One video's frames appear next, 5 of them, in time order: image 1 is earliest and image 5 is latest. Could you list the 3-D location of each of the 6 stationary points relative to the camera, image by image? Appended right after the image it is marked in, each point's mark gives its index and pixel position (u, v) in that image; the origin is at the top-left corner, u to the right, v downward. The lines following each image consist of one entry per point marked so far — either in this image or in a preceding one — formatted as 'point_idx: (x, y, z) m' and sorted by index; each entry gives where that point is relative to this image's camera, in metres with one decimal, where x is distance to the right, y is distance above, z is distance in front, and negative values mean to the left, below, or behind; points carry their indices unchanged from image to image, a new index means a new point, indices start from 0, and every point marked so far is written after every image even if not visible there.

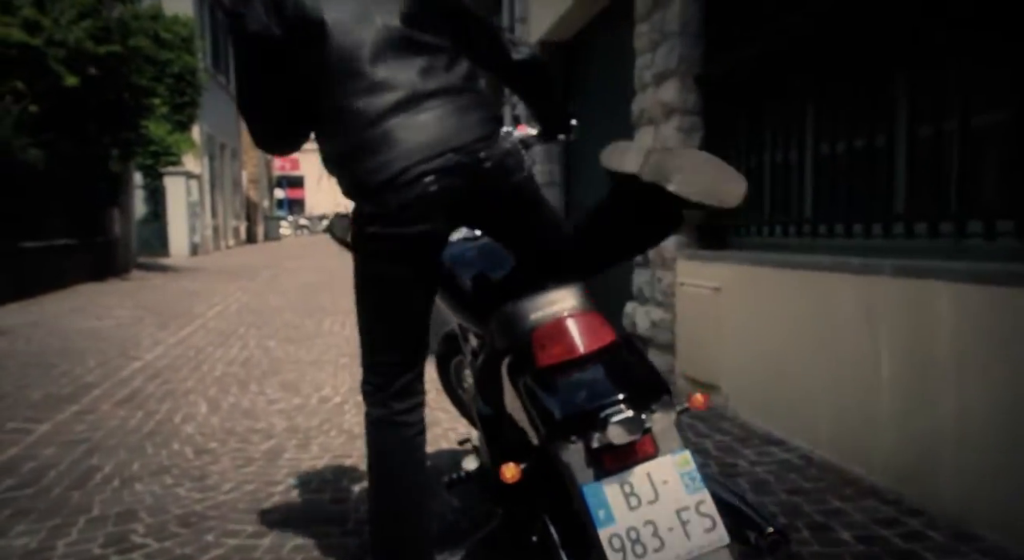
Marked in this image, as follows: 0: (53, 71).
0: (-6.8, +3.2, +12.6) m
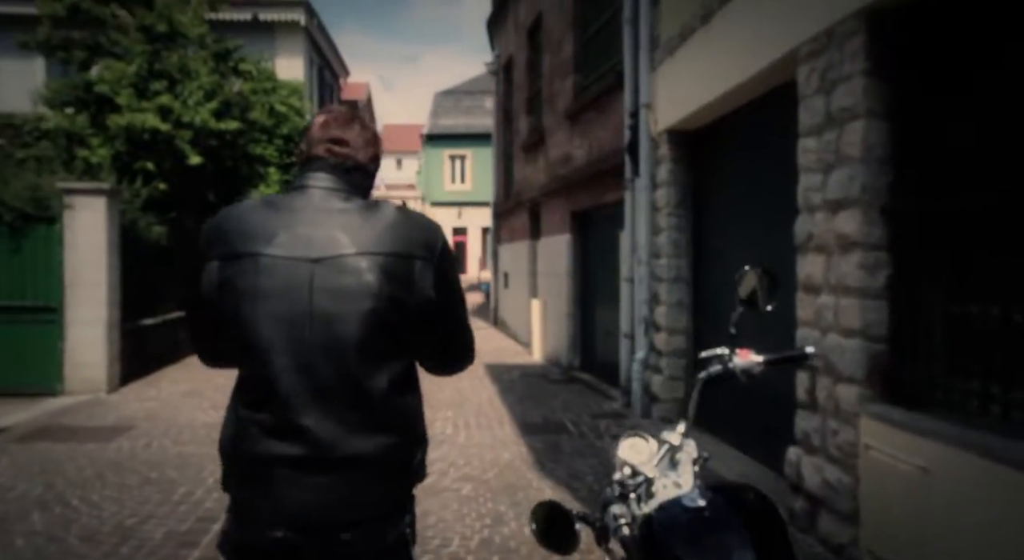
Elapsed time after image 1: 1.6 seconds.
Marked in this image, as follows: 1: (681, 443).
0: (-5.1, +2.0, +13.0) m
1: (+0.4, -0.4, +2.1) m
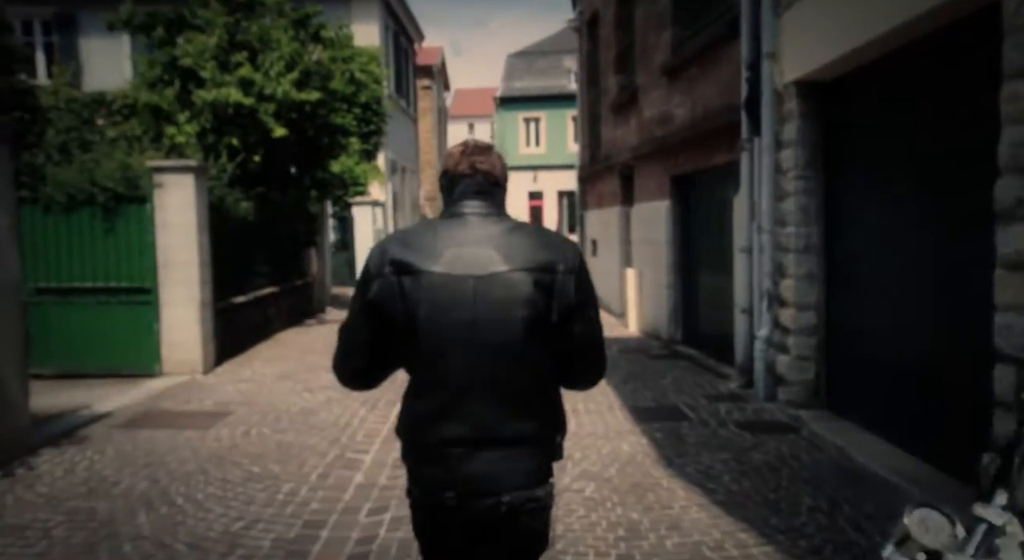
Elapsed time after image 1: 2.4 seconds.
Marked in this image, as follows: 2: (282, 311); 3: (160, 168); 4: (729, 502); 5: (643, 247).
0: (-3.7, +2.4, +12.7) m
1: (+0.9, -0.4, +1.5) m
2: (-3.8, -0.5, +13.7) m
3: (-4.0, +1.3, +9.6) m
4: (+1.3, -1.3, +4.9) m
5: (+2.1, +0.5, +13.4) m
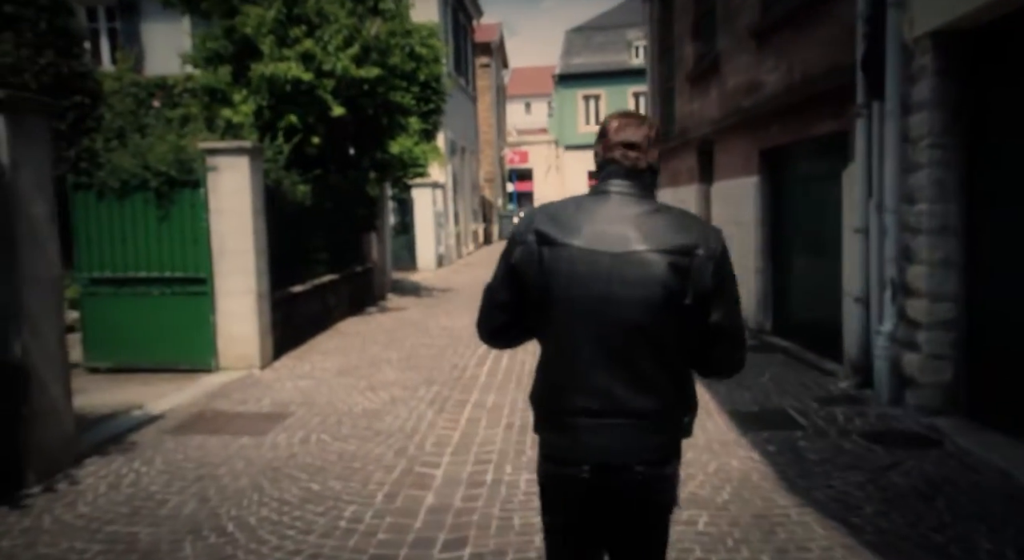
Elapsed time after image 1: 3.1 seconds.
0: (-2.7, +2.6, +12.0) m
1: (+1.1, -0.5, +0.6) m
2: (-2.7, -0.3, +13.1) m
3: (-3.2, +1.4, +9.0) m
4: (+1.8, -1.3, +4.0) m
5: (+3.2, +0.8, +12.4) m
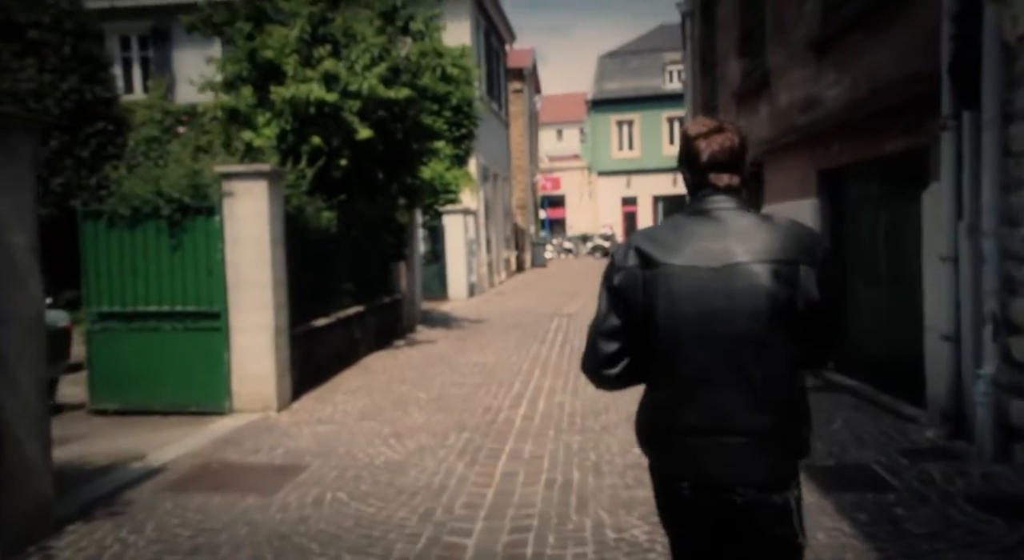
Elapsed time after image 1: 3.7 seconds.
0: (-2.2, +2.2, +11.4) m
1: (+1.2, -0.5, -0.2) m
2: (-2.1, -0.8, +12.4) m
3: (-2.8, +1.1, +8.4) m
4: (+1.9, -1.4, +3.1) m
5: (+3.7, +0.3, +11.5) m
